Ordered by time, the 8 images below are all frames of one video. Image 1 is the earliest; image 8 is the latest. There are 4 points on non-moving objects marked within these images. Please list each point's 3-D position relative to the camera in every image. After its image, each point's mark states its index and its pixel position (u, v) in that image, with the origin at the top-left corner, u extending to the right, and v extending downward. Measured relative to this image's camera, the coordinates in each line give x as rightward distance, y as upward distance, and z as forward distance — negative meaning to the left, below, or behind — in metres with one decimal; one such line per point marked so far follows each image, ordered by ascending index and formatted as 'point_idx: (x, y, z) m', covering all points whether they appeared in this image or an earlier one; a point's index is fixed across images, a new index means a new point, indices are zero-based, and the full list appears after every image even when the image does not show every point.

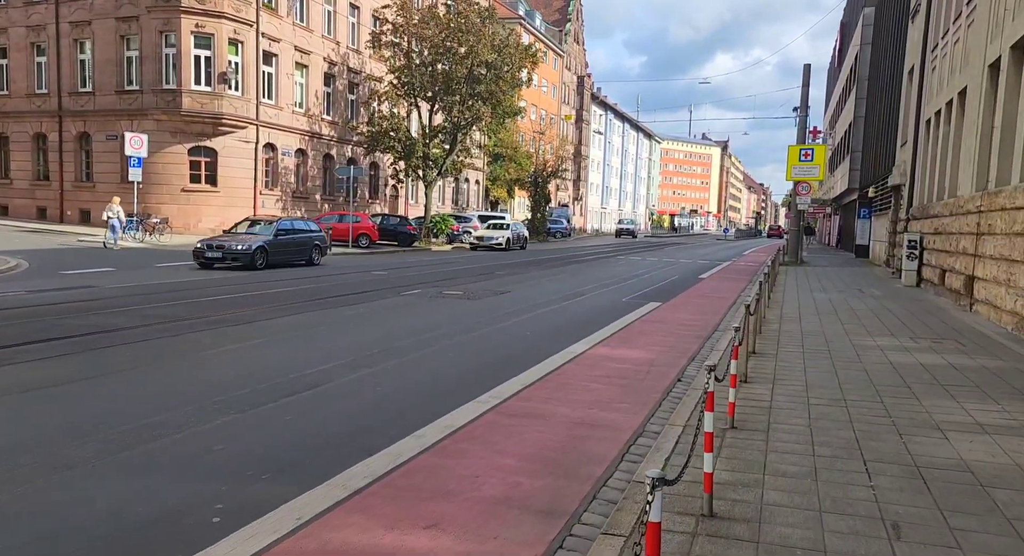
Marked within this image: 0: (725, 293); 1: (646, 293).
0: (+4.7, -0.3, +17.9) m
1: (+2.8, -0.3, +16.9) m
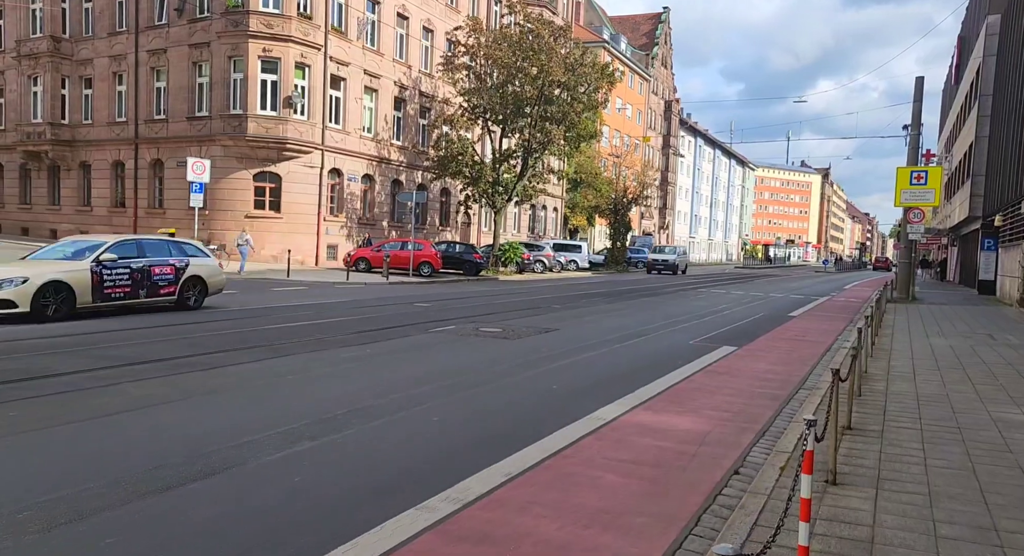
0: (+5.7, -1.1, +15.2) m
1: (+3.7, -1.0, +14.5) m
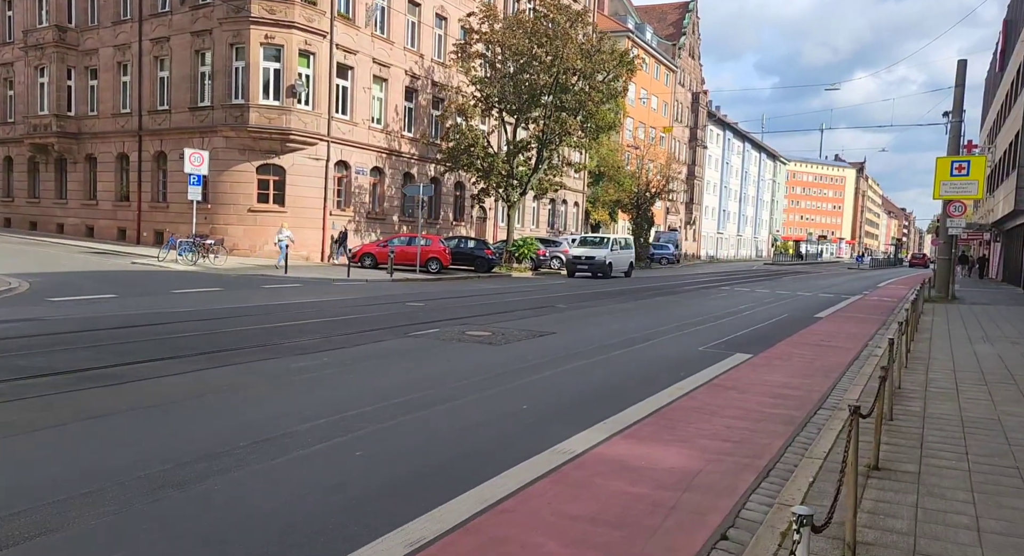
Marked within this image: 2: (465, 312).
0: (+5.6, -1.0, +13.7) m
1: (+3.6, -1.0, +13.0) m
2: (-0.9, -0.6, +15.4) m
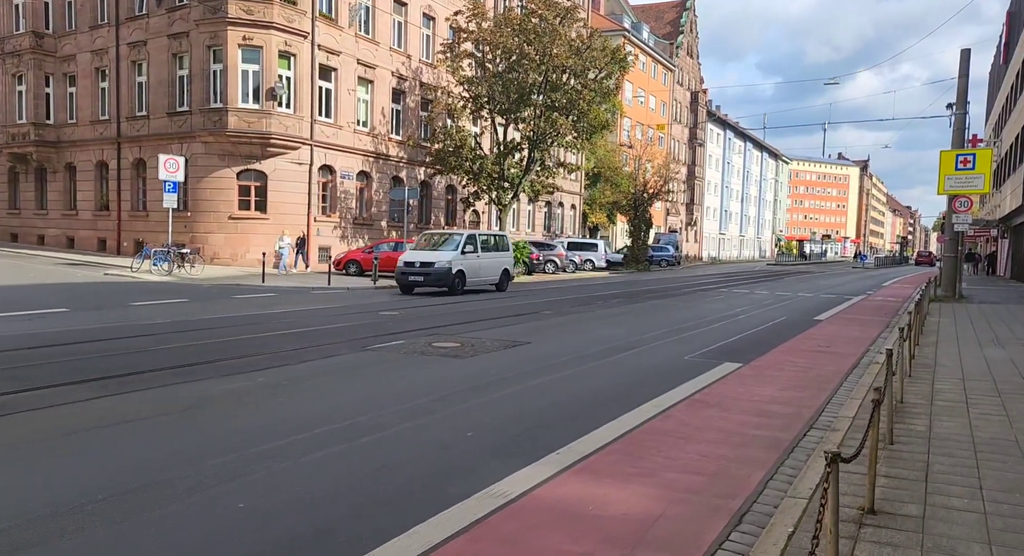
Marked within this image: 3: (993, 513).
0: (+5.2, -1.1, +12.8) m
1: (+3.2, -1.0, +12.1) m
2: (-1.3, -0.8, +14.4) m
3: (+2.7, -1.3, +4.5) m
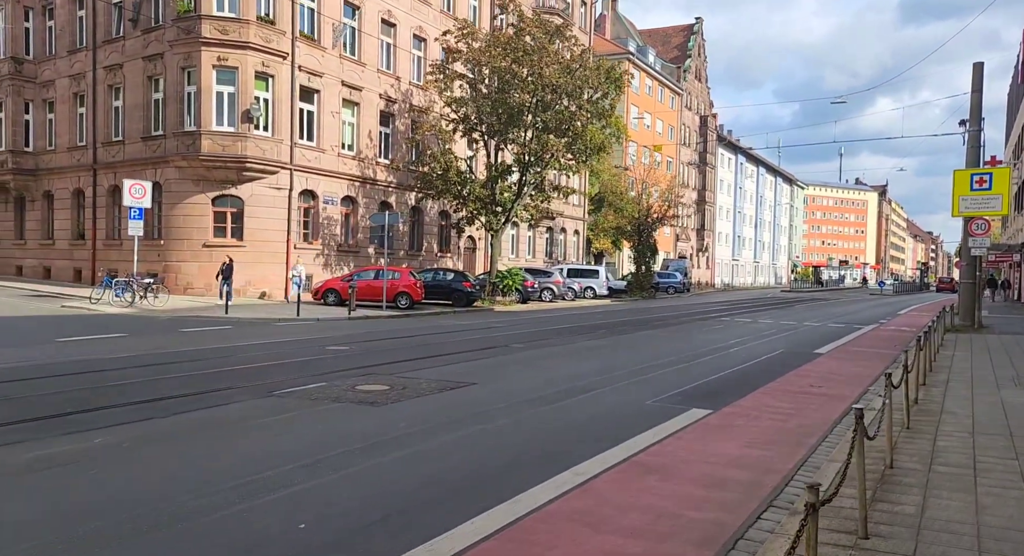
0: (+4.5, -1.5, +11.2) m
1: (+2.5, -1.4, +10.5) m
2: (-2.0, -1.3, +13.0) m
3: (+1.8, -1.5, +3.0) m
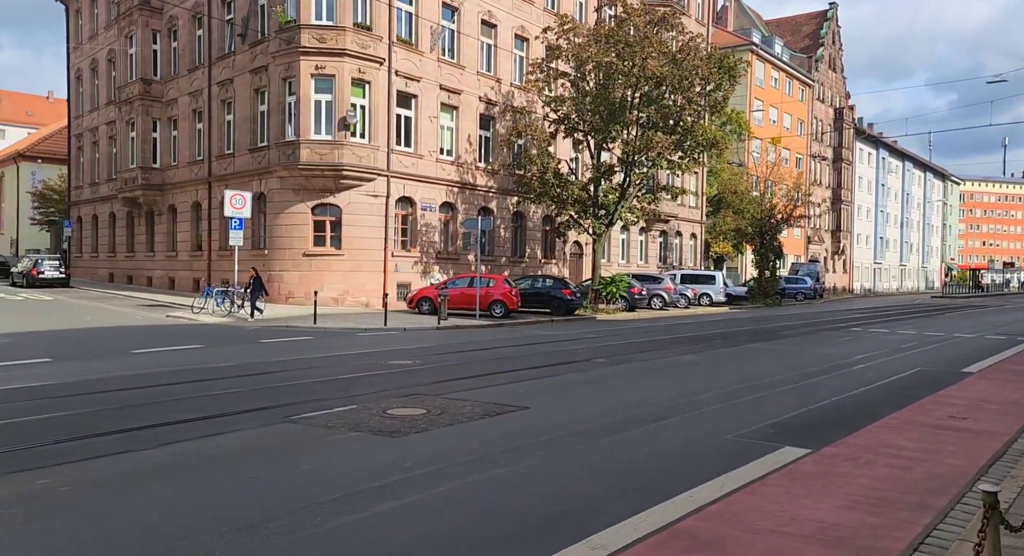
0: (+5.3, -1.5, +9.0) m
1: (+3.1, -1.5, +8.6) m
2: (-0.9, -1.4, +11.8) m
3: (+1.2, -1.5, +1.3) m
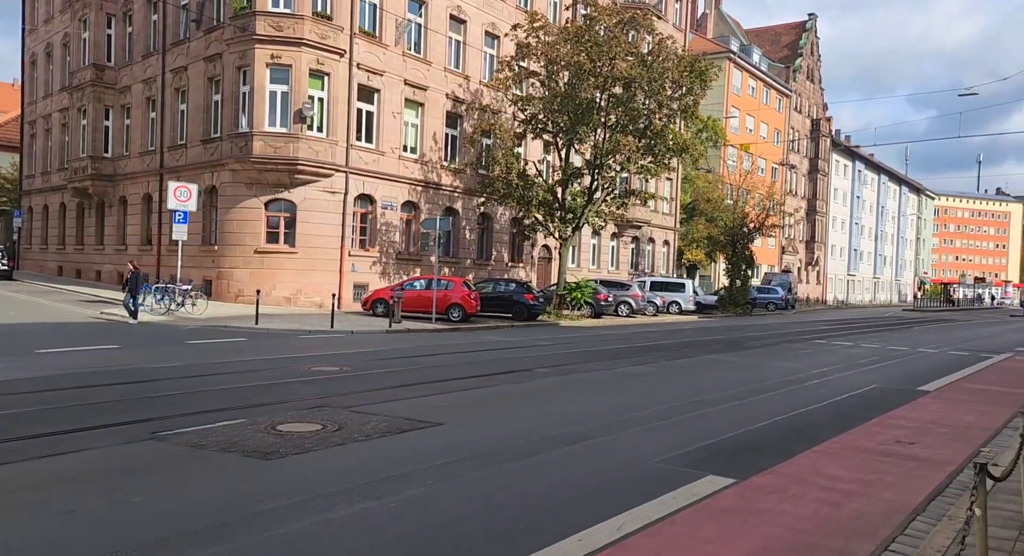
0: (+4.3, -1.7, +8.3) m
1: (+2.2, -1.6, +7.9) m
2: (-1.9, -1.4, +11.0) m
3: (+0.5, -1.5, +0.5) m
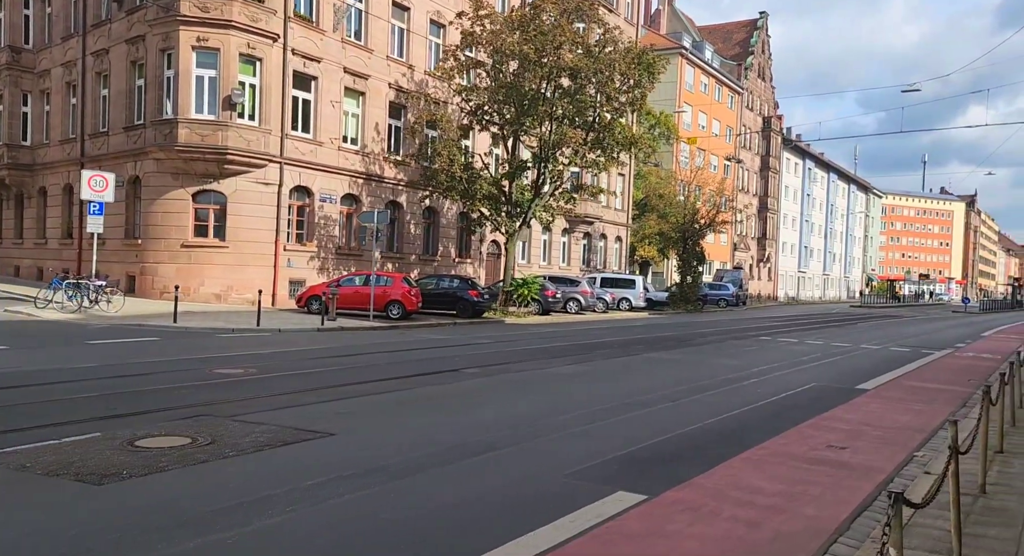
0: (+3.5, -1.6, +7.7) m
1: (+1.3, -1.5, +7.2) m
2: (-2.9, -1.3, +10.1) m
3: (0.0, -1.5, -0.2) m
